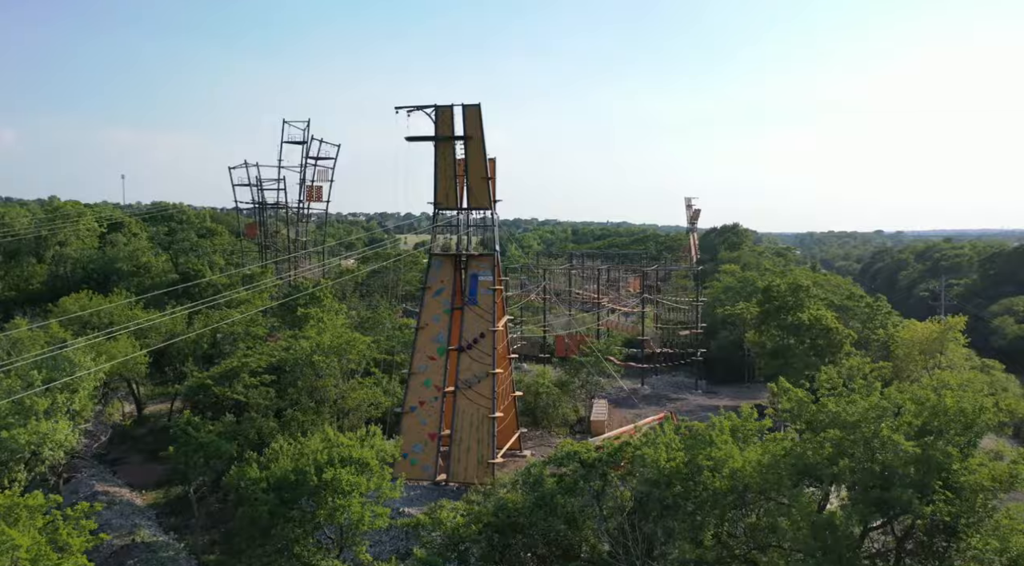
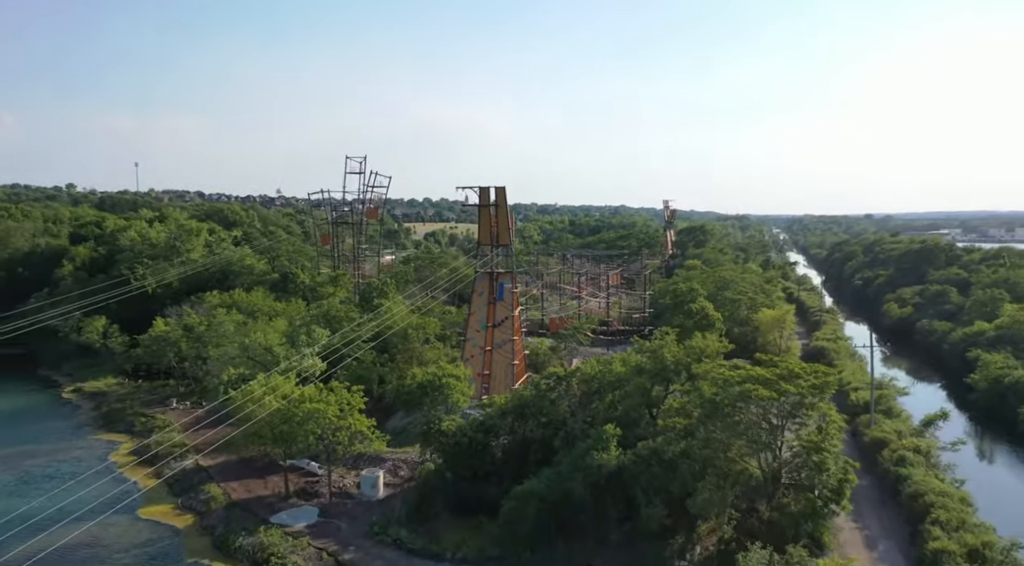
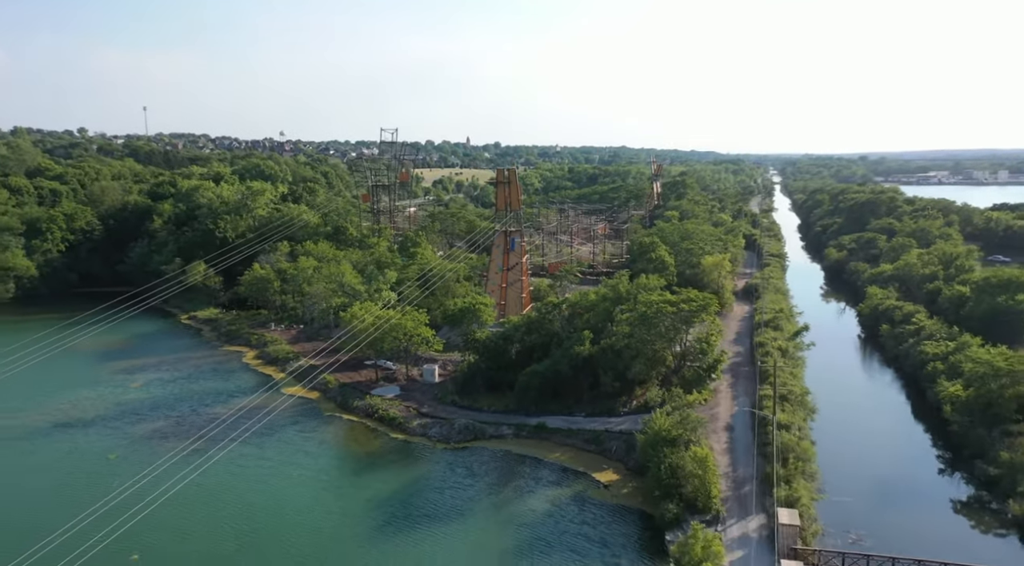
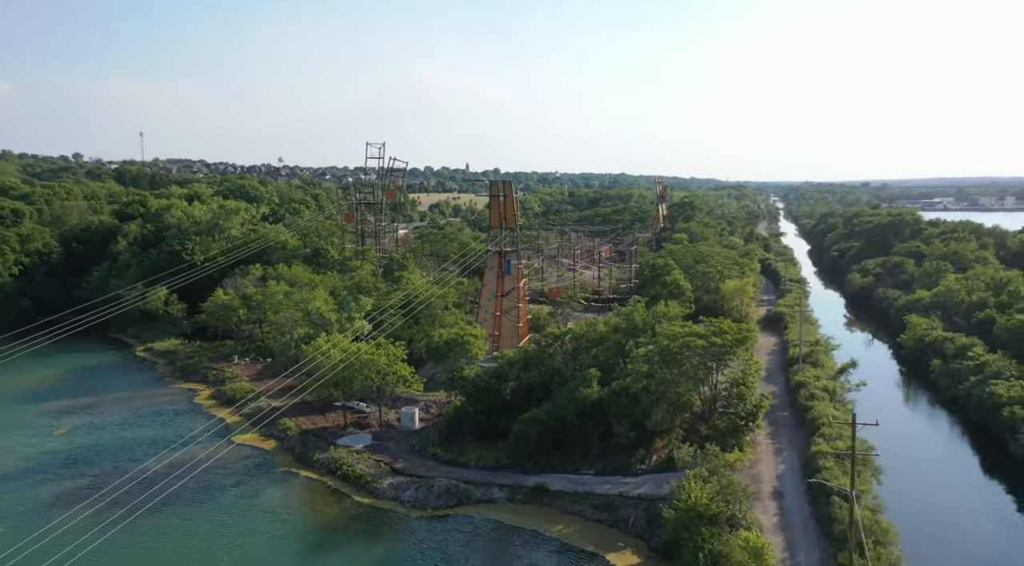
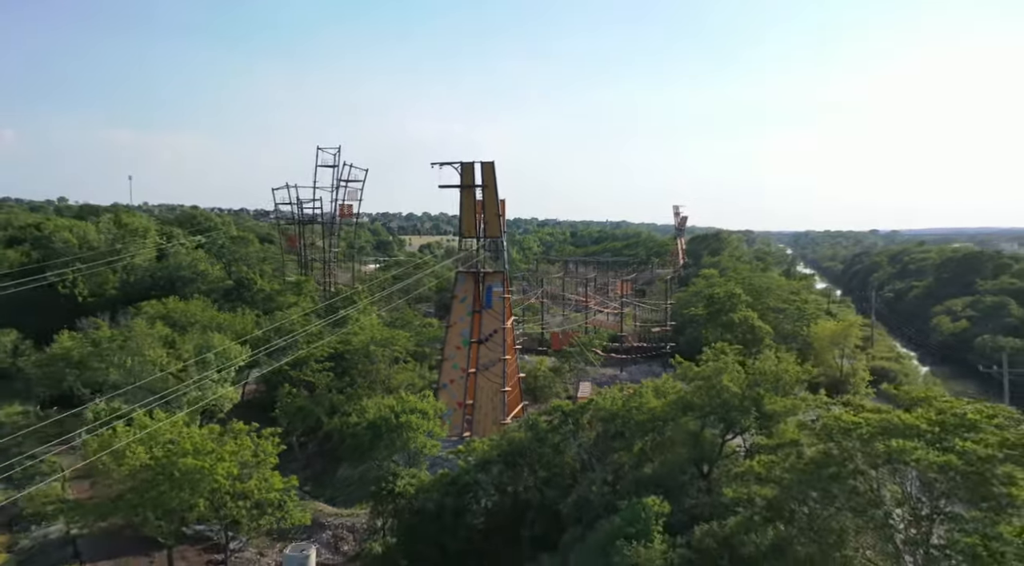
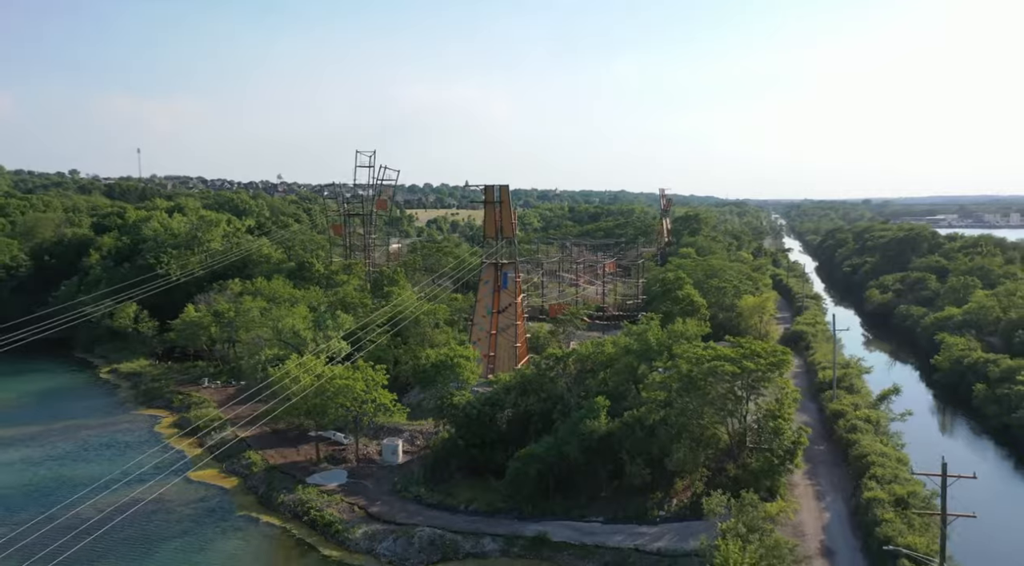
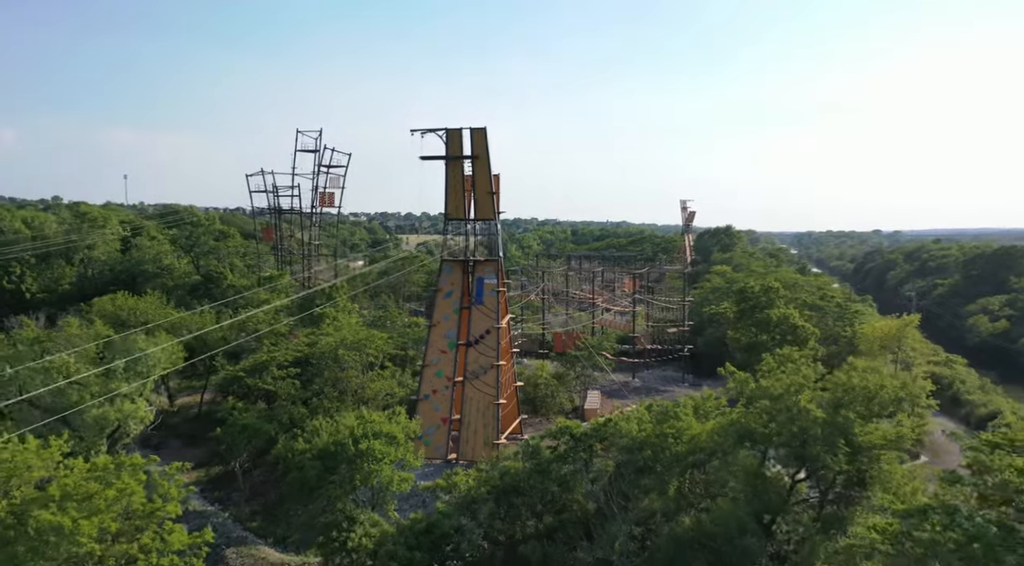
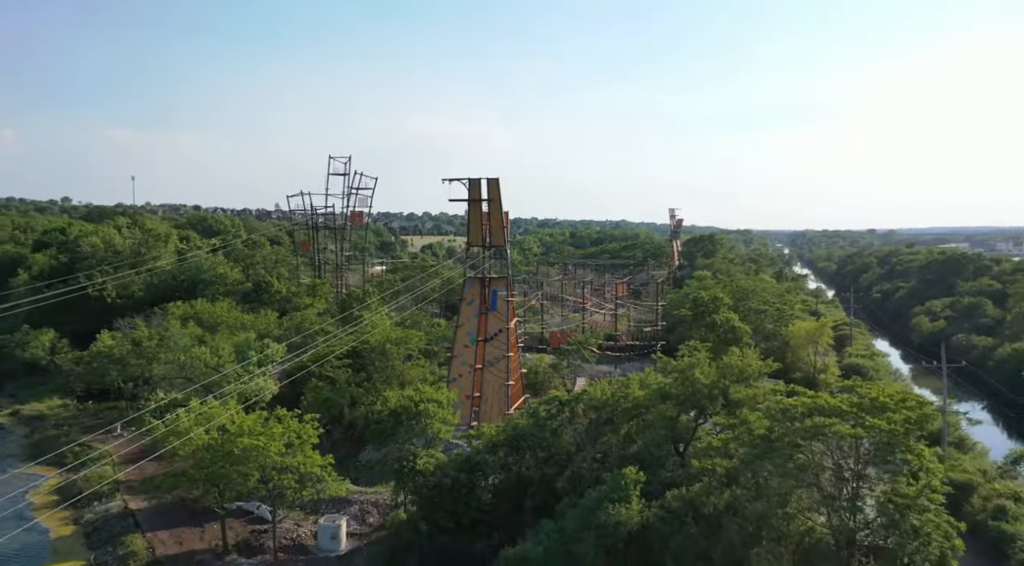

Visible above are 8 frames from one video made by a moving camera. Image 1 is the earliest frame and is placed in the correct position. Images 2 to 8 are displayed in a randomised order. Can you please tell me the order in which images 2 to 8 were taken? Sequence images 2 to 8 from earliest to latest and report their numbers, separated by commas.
7, 5, 8, 2, 6, 4, 3
